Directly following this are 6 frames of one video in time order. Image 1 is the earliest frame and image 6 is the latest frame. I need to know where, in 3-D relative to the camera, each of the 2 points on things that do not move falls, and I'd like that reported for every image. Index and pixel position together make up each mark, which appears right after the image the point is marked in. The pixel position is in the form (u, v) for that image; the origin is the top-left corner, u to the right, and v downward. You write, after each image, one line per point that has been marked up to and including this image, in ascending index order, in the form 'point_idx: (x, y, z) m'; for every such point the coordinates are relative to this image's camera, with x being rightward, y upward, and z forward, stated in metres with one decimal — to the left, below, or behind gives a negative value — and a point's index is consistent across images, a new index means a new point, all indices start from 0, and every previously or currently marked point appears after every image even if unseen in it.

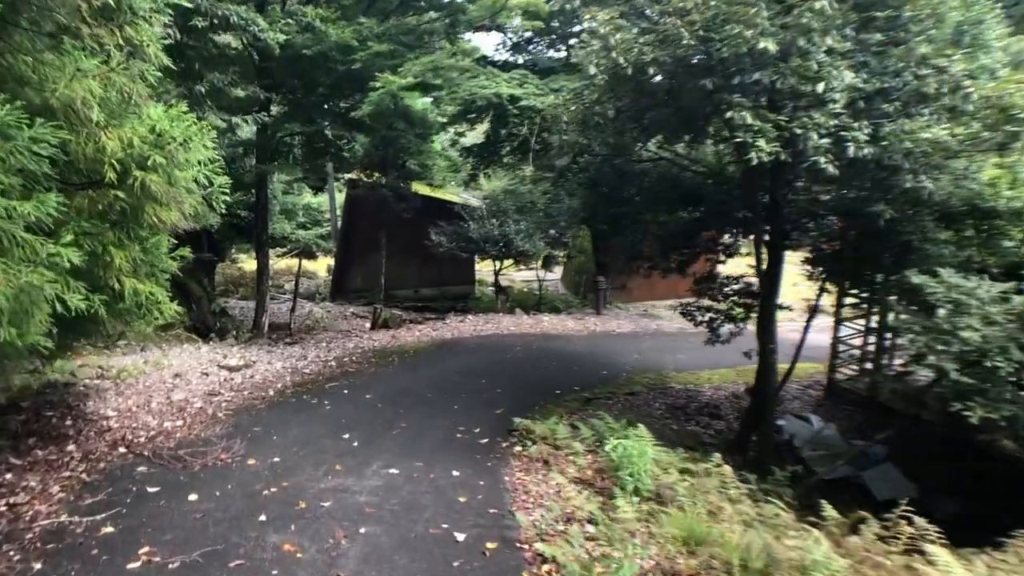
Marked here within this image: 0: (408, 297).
0: (-2.0, -0.2, +15.5) m
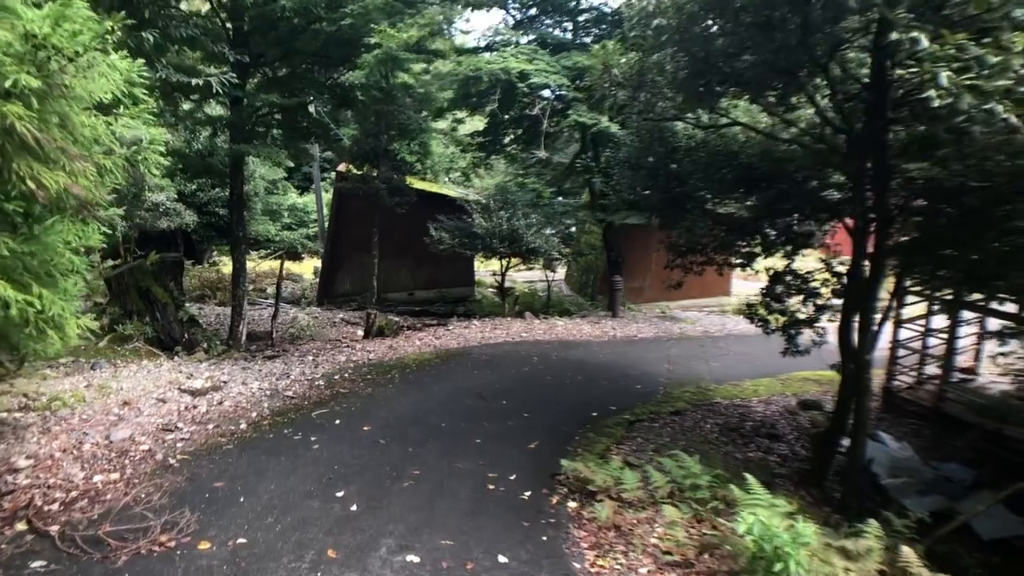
0: (-1.9, -0.2, +14.1) m
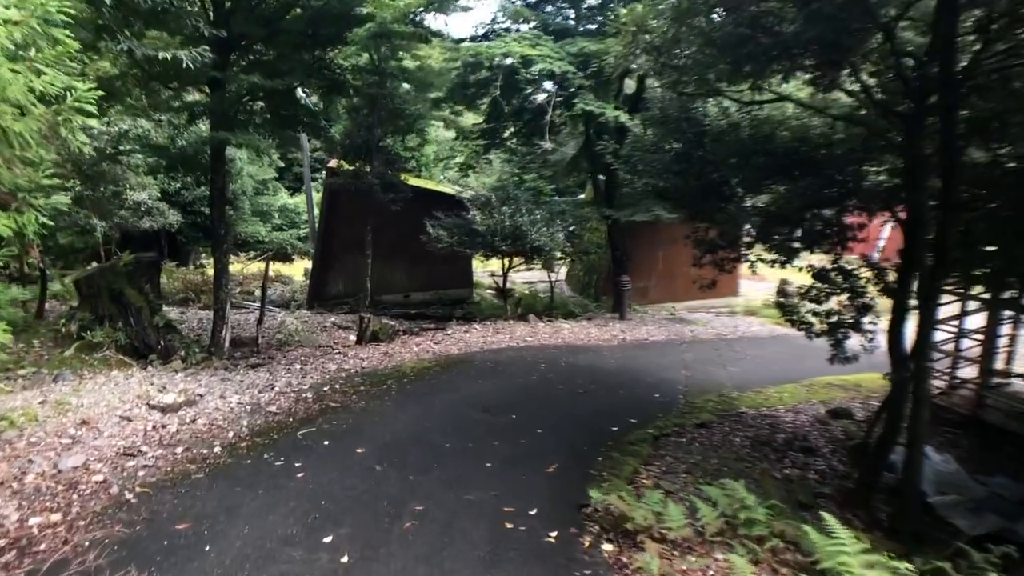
0: (-1.9, -0.2, +13.5) m
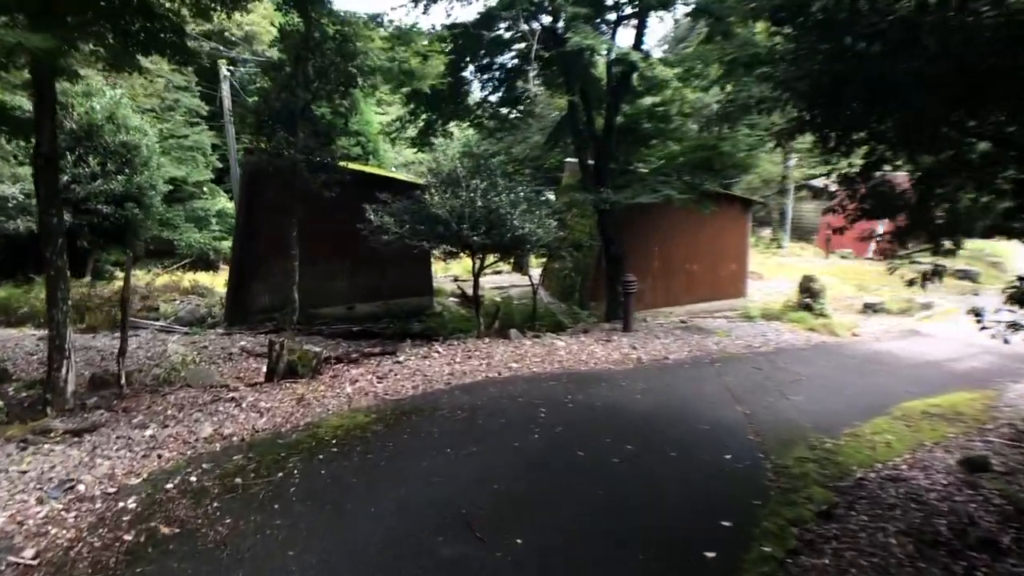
0: (-2.3, -0.4, +10.7) m
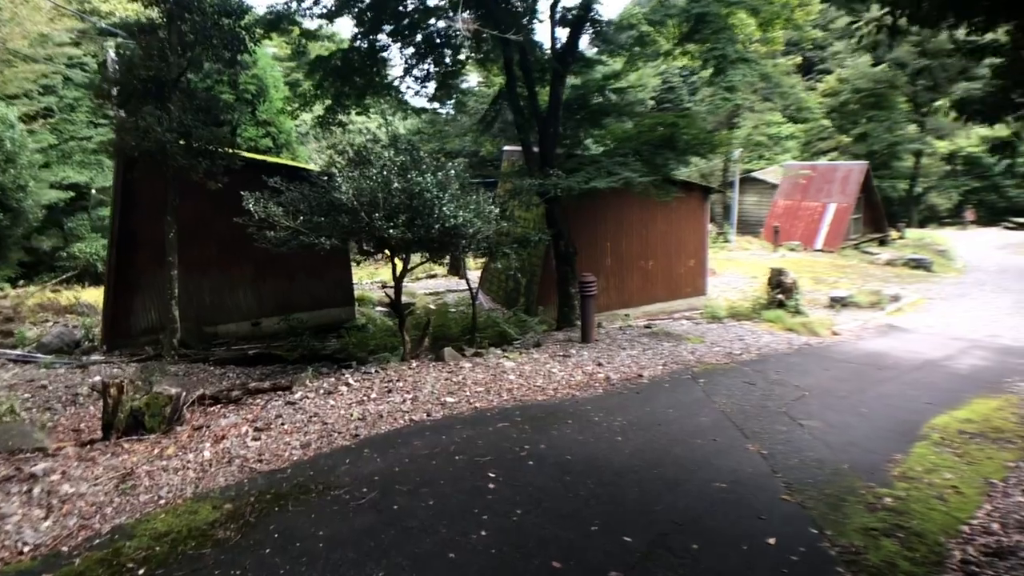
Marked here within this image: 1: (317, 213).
0: (-3.0, -0.5, +8.9) m
1: (-1.4, +0.5, +5.7) m
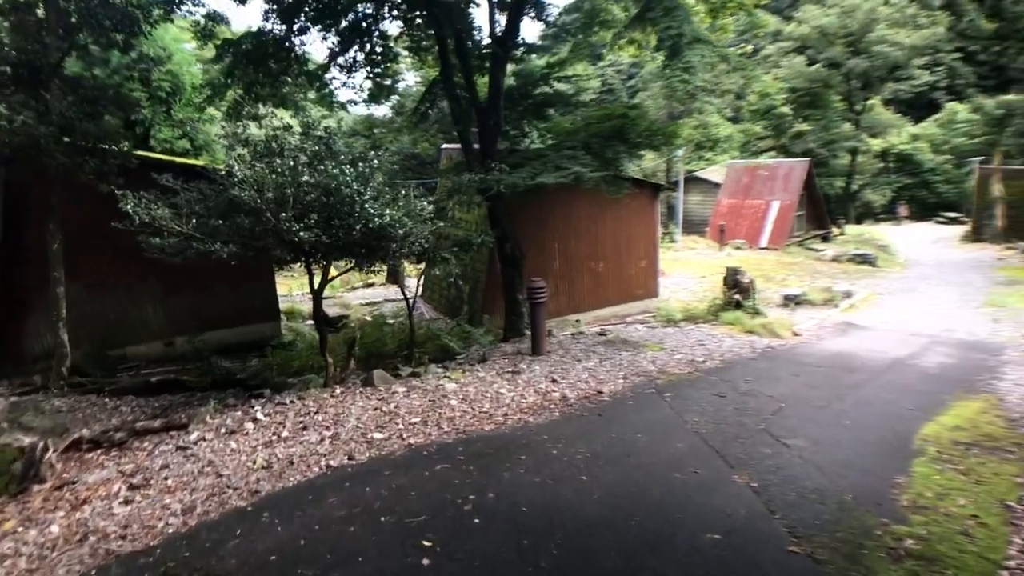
0: (-3.6, -0.7, +7.9) m
1: (-1.7, +0.4, +4.8) m
